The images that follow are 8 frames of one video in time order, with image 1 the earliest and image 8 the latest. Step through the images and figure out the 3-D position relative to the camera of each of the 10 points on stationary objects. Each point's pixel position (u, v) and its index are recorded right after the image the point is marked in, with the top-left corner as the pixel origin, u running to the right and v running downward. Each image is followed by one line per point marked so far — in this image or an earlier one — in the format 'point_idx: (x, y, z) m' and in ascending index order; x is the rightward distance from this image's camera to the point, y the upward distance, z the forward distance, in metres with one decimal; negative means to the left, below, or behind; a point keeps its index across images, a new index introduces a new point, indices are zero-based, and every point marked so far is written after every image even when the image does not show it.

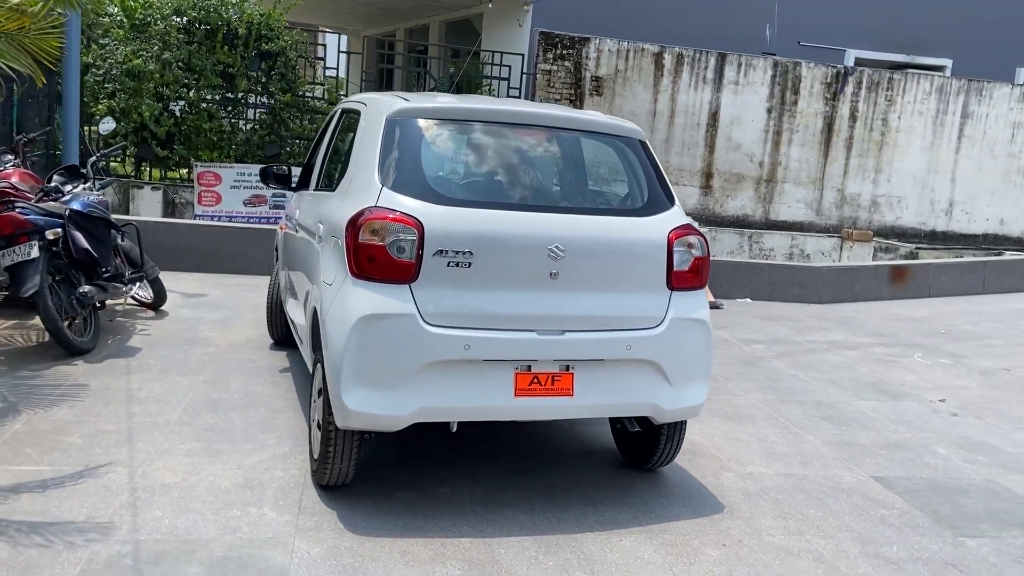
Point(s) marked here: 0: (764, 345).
0: (+2.3, -0.5, +8.0) m
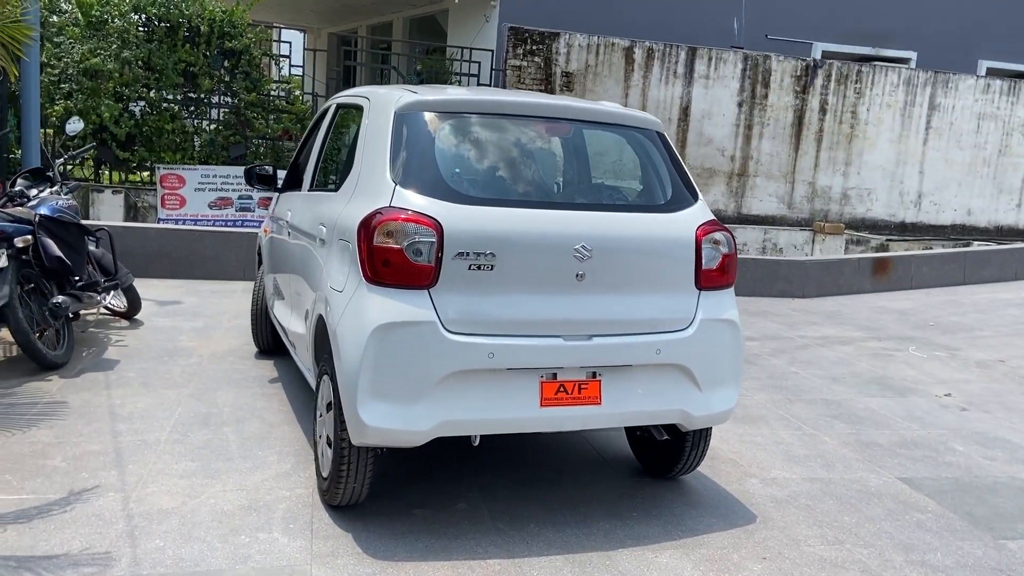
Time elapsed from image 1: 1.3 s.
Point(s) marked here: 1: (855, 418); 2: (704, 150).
0: (+2.2, -0.5, +7.8) m
1: (+2.2, -0.8, +5.5) m
2: (+3.6, +2.5, +15.7) m
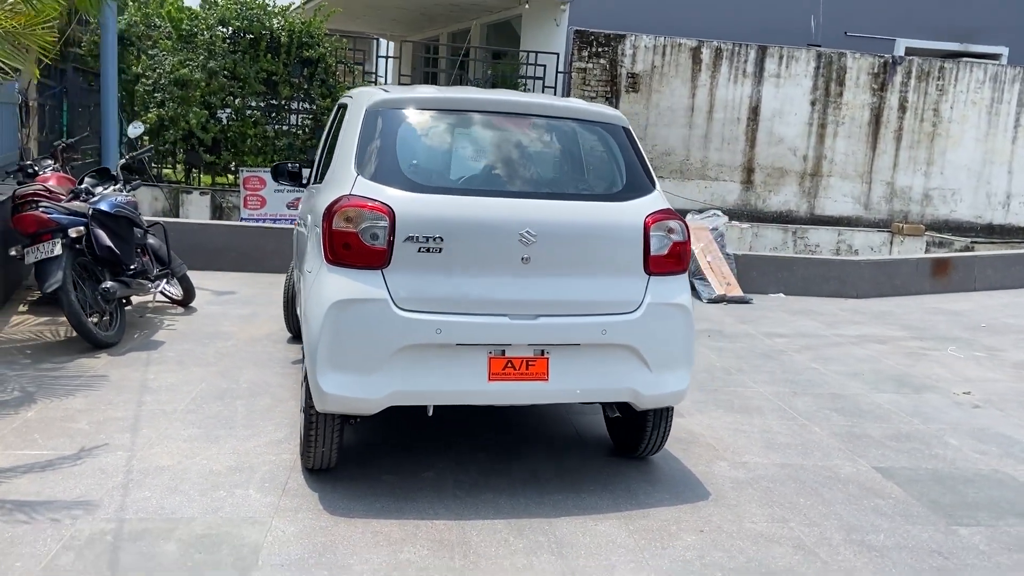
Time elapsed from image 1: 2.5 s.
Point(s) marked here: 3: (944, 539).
0: (+2.5, -0.5, +7.8) m
1: (+2.2, -0.8, +5.6) m
2: (+4.7, +2.5, +15.5) m
3: (+1.8, -1.1, +3.7) m
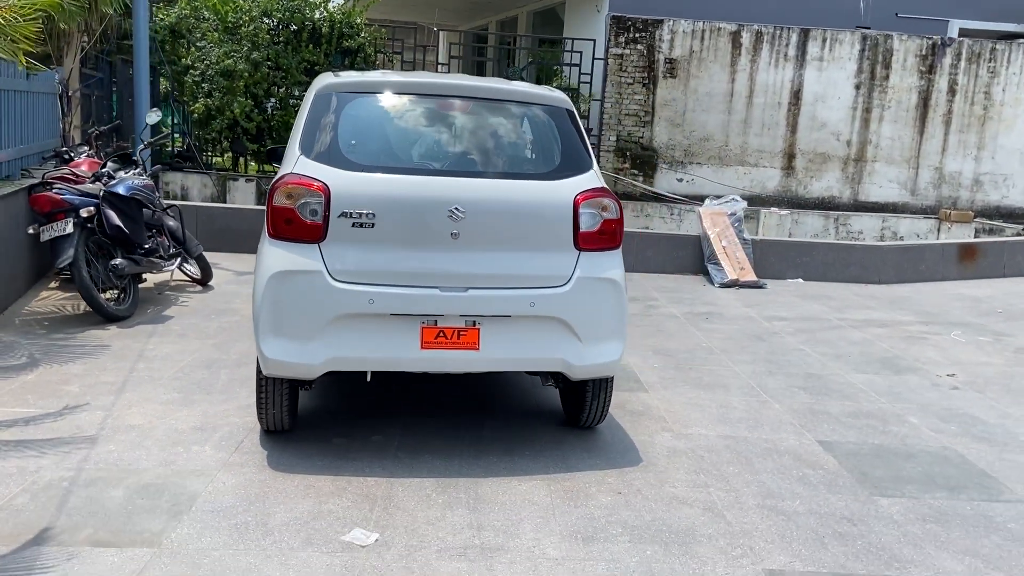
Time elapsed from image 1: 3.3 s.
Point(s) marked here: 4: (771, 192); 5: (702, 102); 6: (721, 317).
0: (+2.5, -0.3, +7.8) m
1: (+2.0, -0.7, +5.6) m
2: (+5.3, +2.7, +15.3) m
3: (+1.5, -1.0, +3.8) m
4: (+4.6, +1.7, +15.3) m
5: (+3.3, +3.2, +14.9) m
6: (+1.9, -0.3, +7.9) m
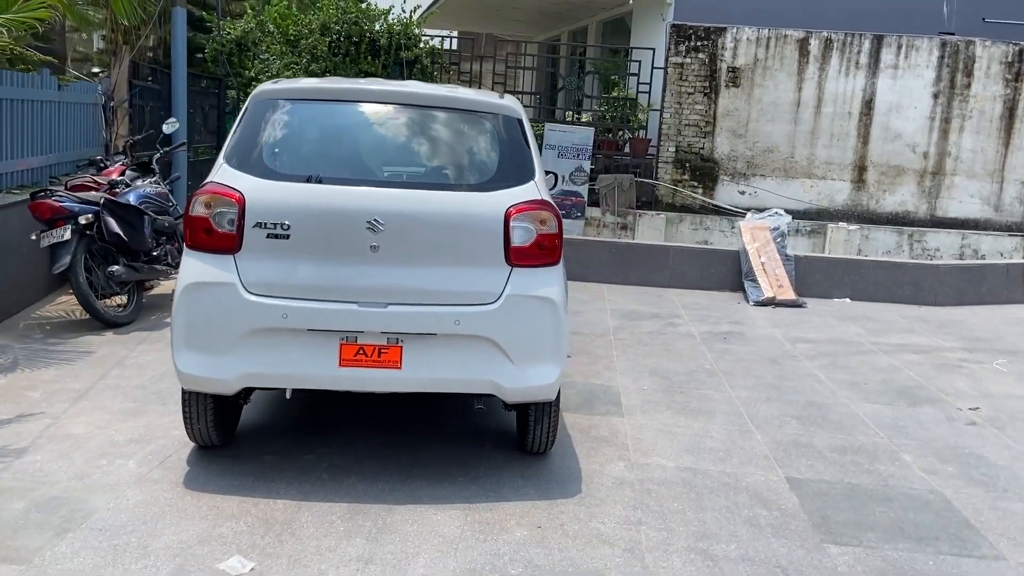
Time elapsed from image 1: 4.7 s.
0: (+2.5, -0.5, +7.3) m
1: (+1.8, -0.8, +5.2) m
2: (+6.2, +2.4, +14.4) m
3: (+1.1, -1.1, +3.4) m
4: (+5.4, +1.4, +14.5) m
5: (+4.1, +2.9, +14.3) m
6: (+2.0, -0.4, +7.5) m
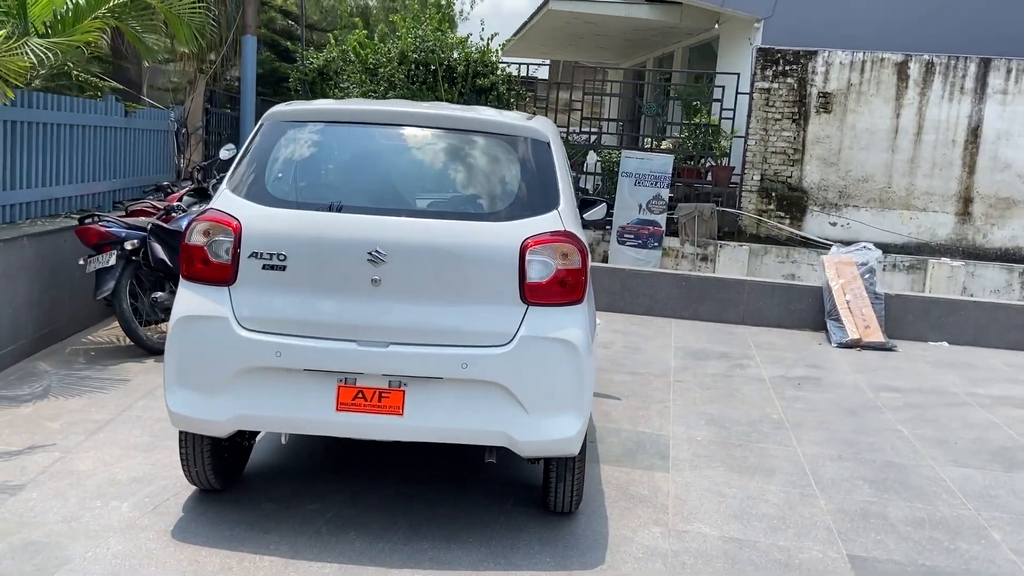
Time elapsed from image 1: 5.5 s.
0: (+2.9, -0.8, +6.6) m
1: (+2.0, -1.0, +4.5) m
2: (+7.4, +1.7, +13.4) m
3: (+1.1, -1.2, +2.8) m
4: (+6.6, +0.7, +13.5) m
5: (+5.3, +2.3, +13.5) m
6: (+2.4, -0.8, +6.8) m
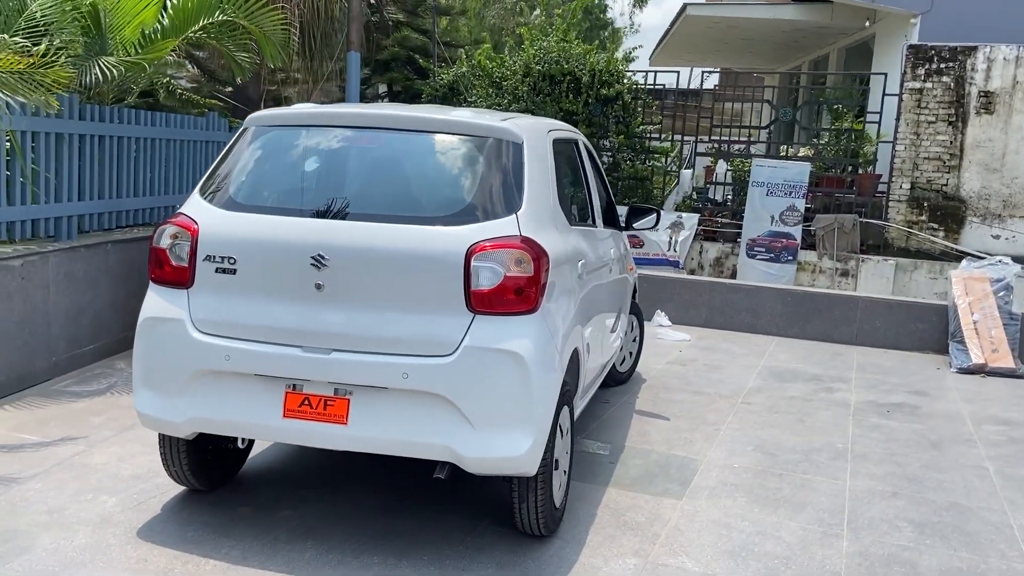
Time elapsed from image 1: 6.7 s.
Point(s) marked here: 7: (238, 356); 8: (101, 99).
0: (+3.3, -0.9, +5.8) m
1: (+2.0, -1.1, +3.9) m
2: (+9.0, +1.4, +11.6) m
3: (+0.8, -1.3, +2.4) m
4: (+8.3, +0.5, +11.9) m
5: (+7.0, +2.0, +12.1) m
6: (+2.8, -0.9, +6.1) m
7: (-1.0, -0.3, +3.3) m
8: (-3.2, +1.5, +6.7) m
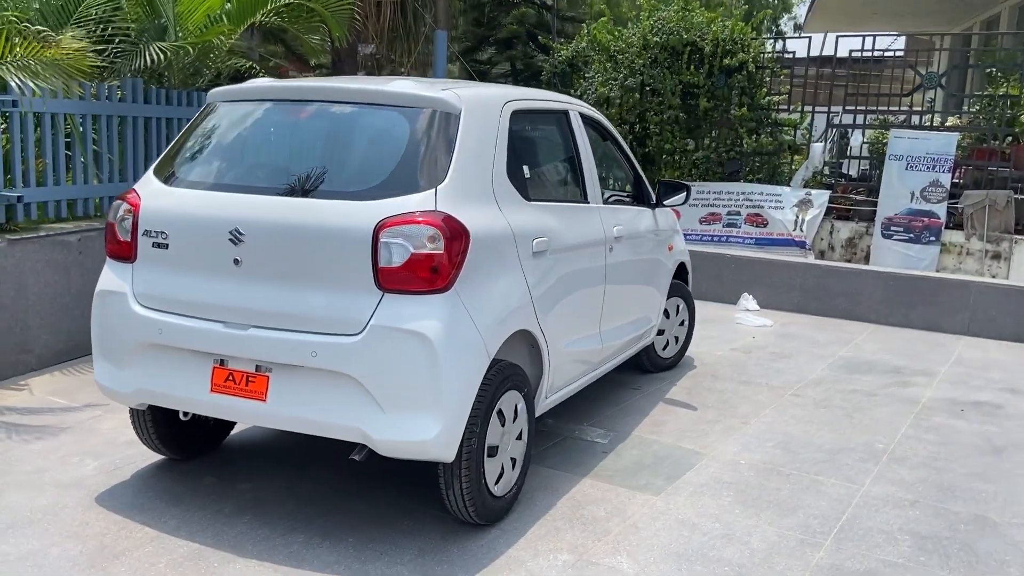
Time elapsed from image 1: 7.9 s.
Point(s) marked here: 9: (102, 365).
0: (+3.4, -0.8, +5.0) m
1: (+1.8, -1.0, +3.4) m
2: (+10.2, +1.6, +9.6) m
3: (+0.3, -1.2, +2.2) m
4: (+9.5, +0.6, +10.0) m
5: (+8.3, +2.2, +10.4) m
6: (+3.0, -0.8, +5.4) m
7: (-1.3, -0.2, +3.4) m
8: (-2.8, +1.7, +7.0) m
9: (-1.7, -0.3, +3.7) m
